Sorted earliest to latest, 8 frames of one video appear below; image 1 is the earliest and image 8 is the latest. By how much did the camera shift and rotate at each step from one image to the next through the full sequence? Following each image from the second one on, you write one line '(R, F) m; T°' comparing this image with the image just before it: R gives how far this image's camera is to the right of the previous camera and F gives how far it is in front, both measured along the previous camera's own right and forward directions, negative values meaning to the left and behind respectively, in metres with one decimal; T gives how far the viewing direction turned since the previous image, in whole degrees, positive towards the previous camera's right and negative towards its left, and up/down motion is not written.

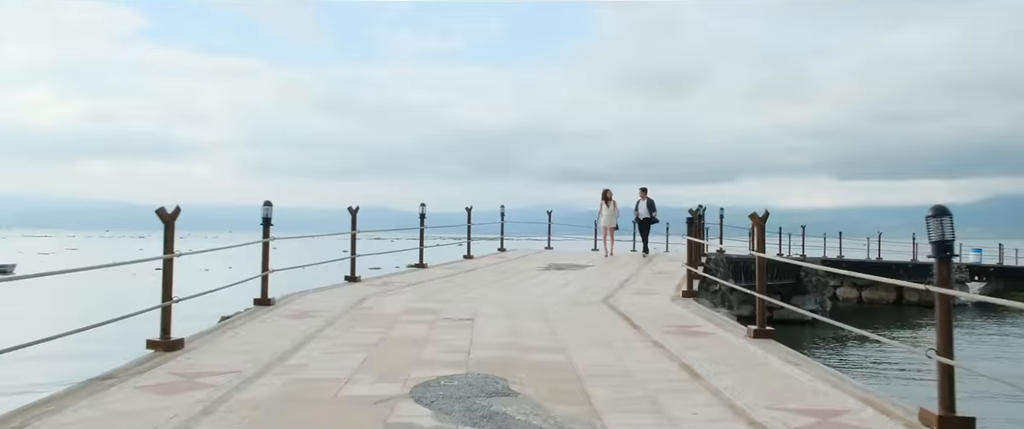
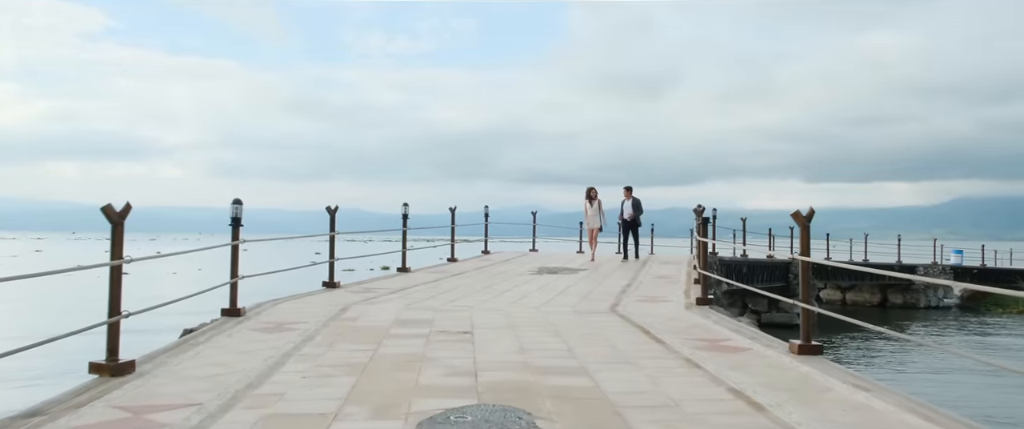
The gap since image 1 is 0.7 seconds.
(-0.3, +0.9) m; +2°
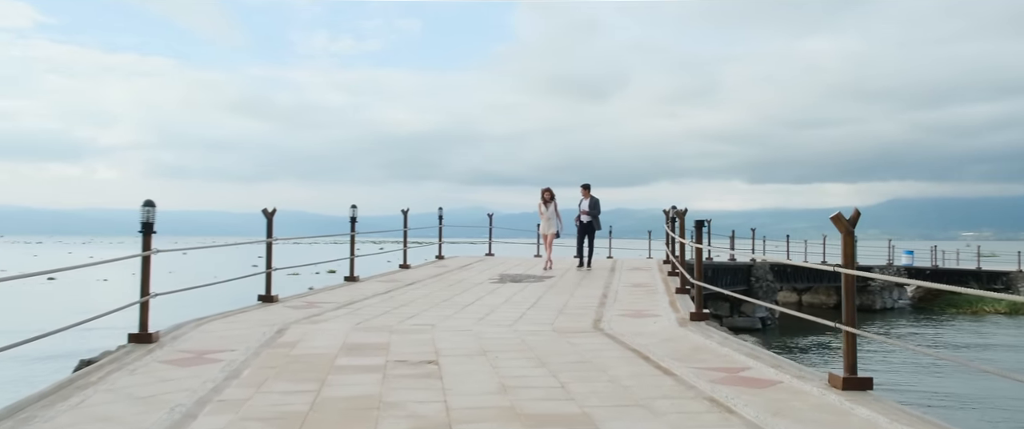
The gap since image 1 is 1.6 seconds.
(-0.2, +1.2) m; +4°
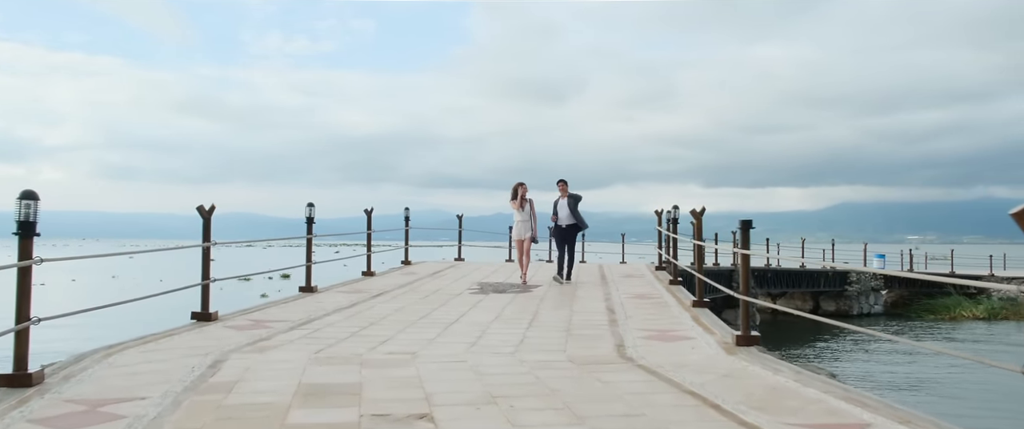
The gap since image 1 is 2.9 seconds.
(-0.3, +1.7) m; +3°
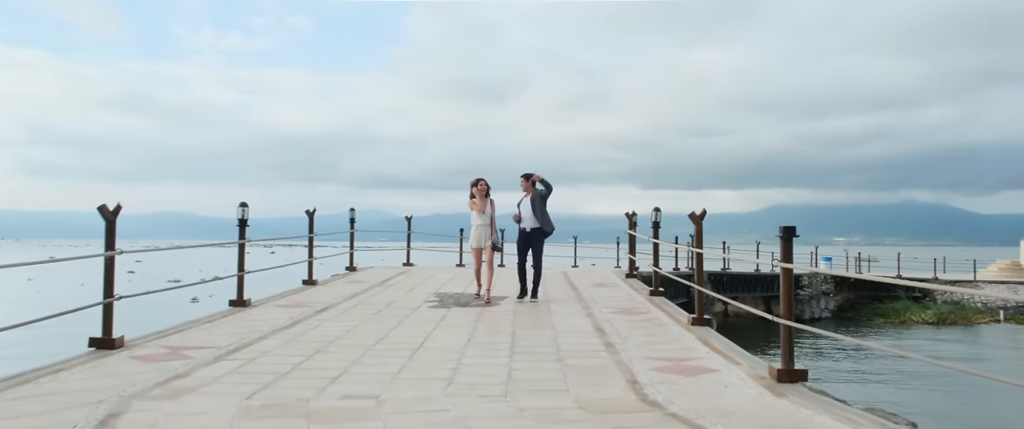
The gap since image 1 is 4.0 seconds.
(-0.3, +1.3) m; +4°
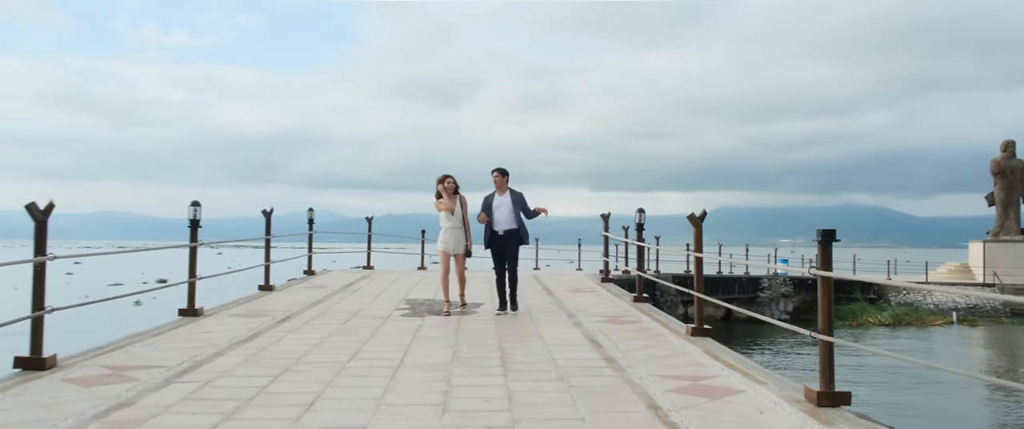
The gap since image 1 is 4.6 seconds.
(-0.3, +0.7) m; +3°
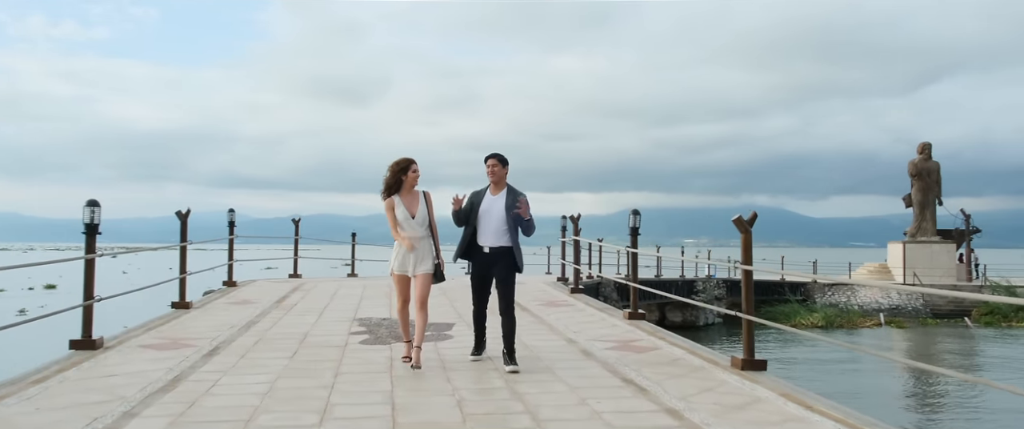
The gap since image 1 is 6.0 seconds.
(-0.6, +1.6) m; +6°
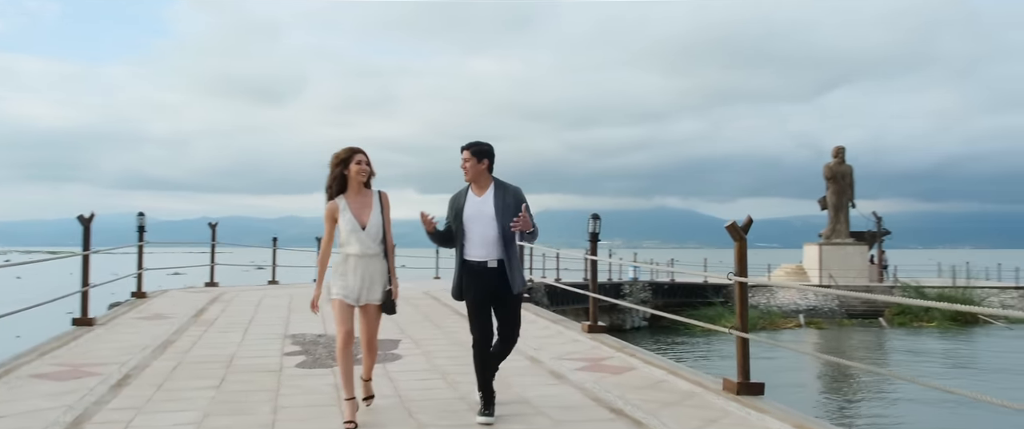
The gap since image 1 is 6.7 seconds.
(-0.3, +0.7) m; +6°
